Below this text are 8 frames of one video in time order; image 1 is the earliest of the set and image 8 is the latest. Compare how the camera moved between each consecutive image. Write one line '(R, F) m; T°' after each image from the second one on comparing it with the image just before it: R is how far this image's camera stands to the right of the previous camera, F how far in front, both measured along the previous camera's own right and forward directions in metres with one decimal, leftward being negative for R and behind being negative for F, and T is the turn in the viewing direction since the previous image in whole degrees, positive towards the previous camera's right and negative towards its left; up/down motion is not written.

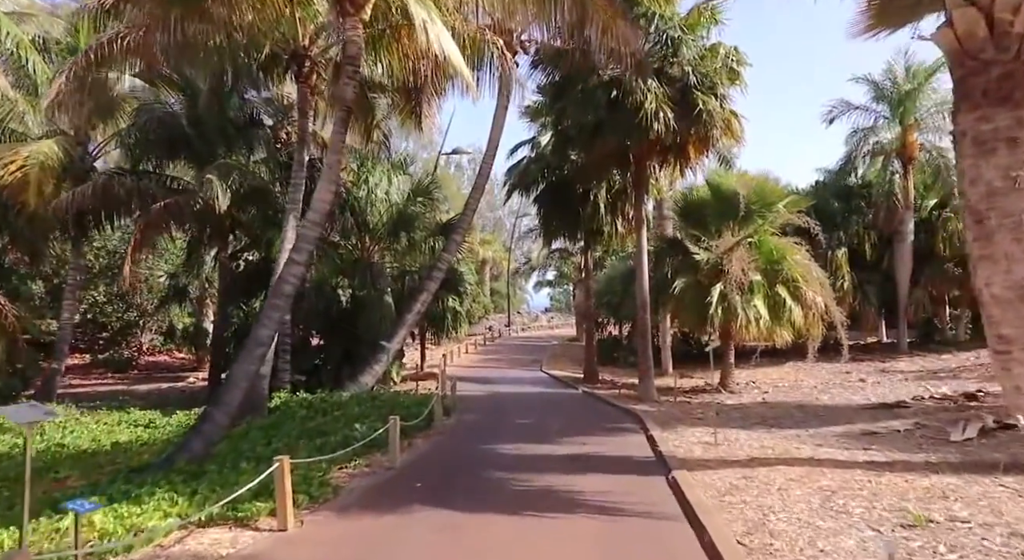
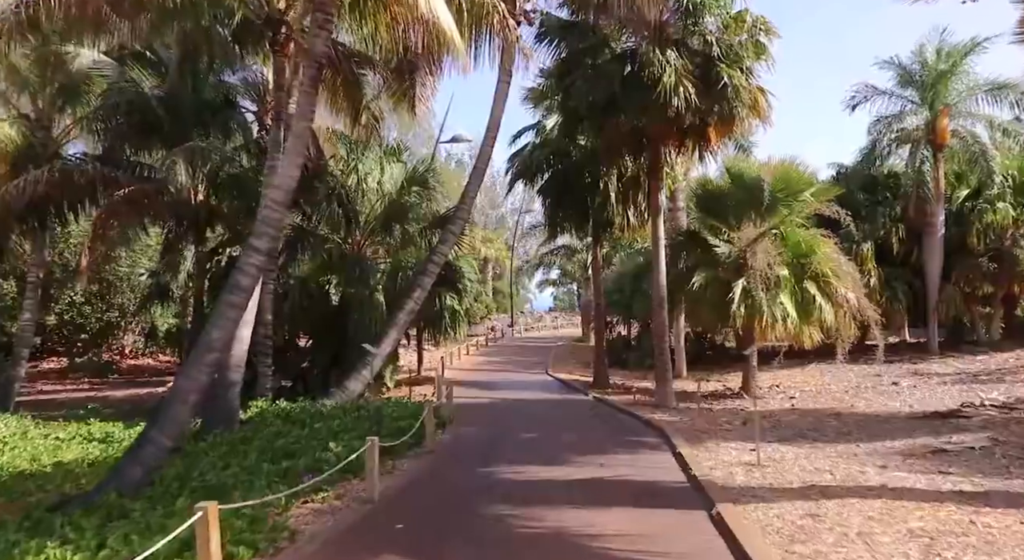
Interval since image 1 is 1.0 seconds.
(0.0, +1.3) m; 0°
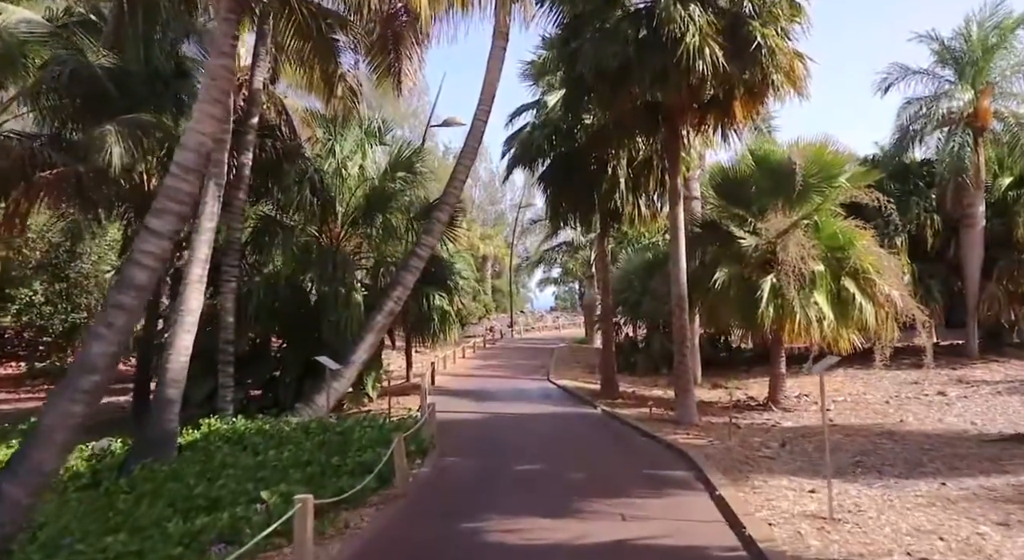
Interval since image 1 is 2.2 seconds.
(+0.1, +1.7) m; 0°
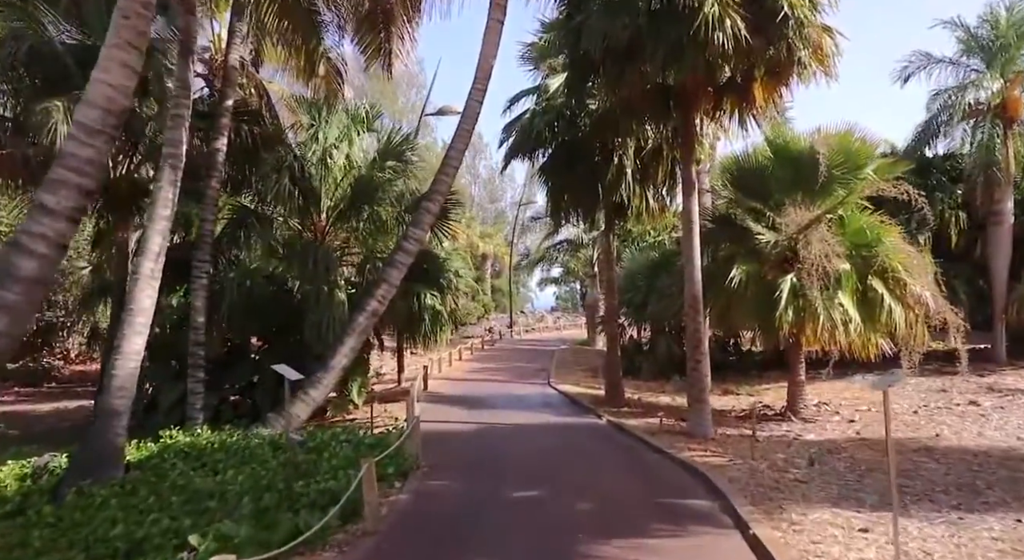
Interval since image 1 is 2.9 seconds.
(+0.1, +1.0) m; 0°
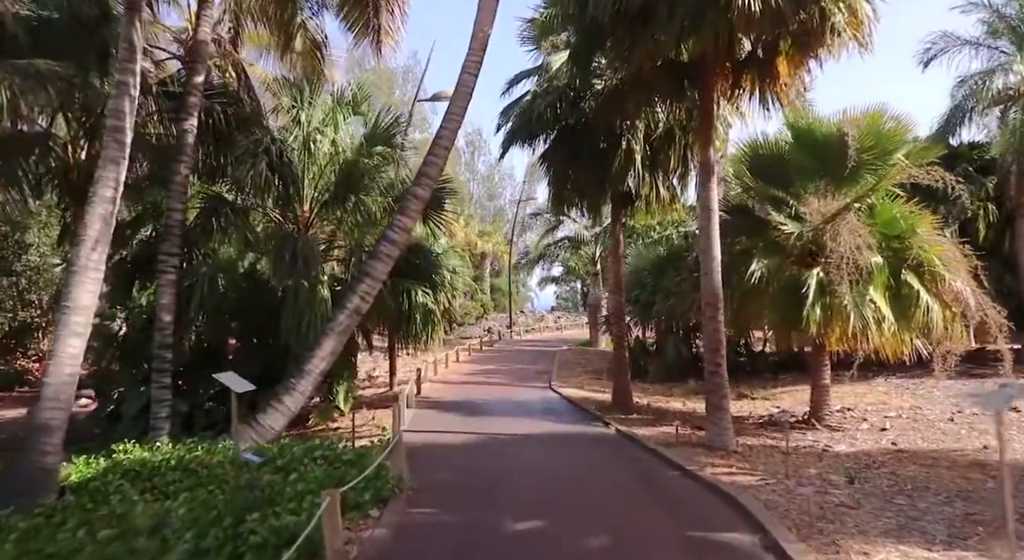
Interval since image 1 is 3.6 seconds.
(0.0, +1.0) m; 0°
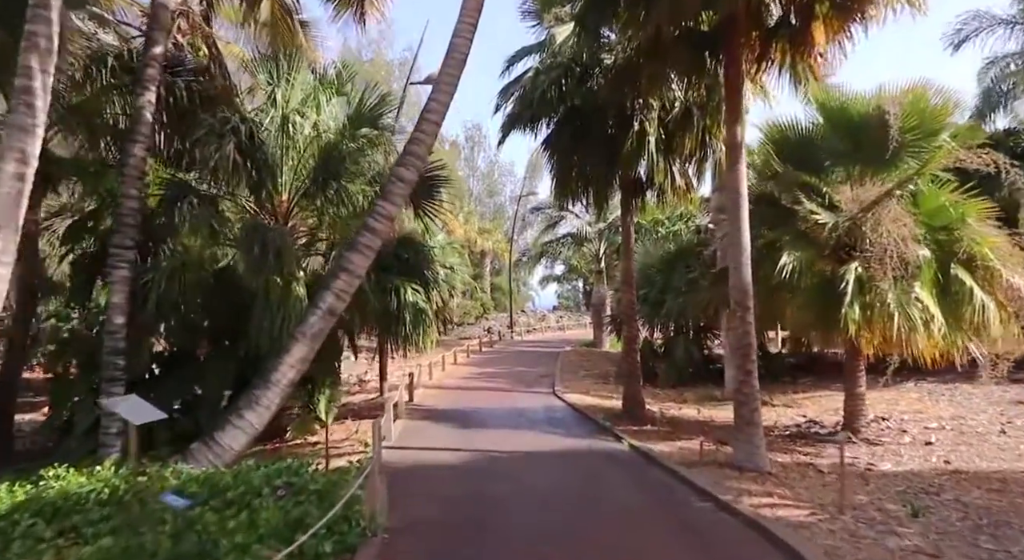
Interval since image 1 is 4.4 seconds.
(0.0, +1.1) m; 0°
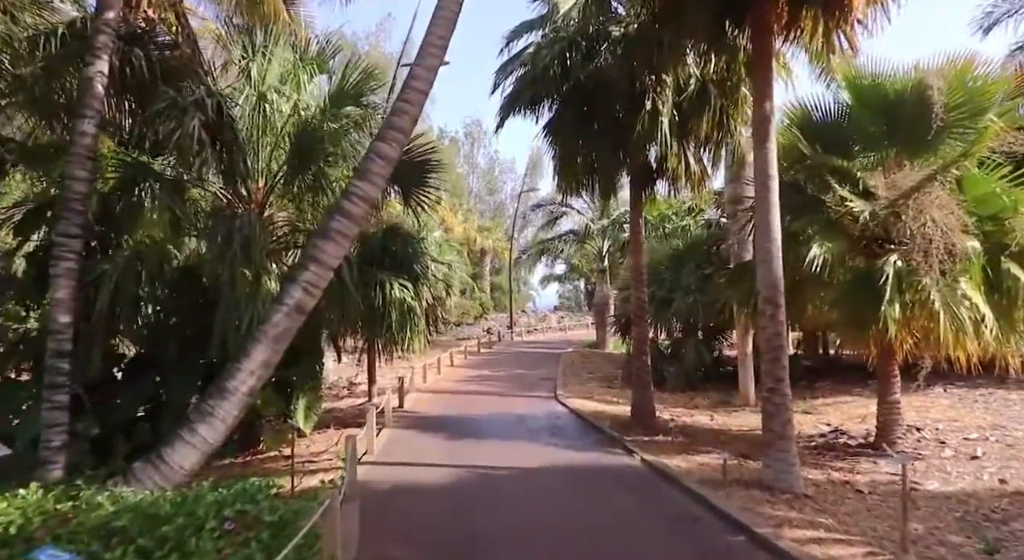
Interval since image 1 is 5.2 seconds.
(0.0, +1.0) m; 0°
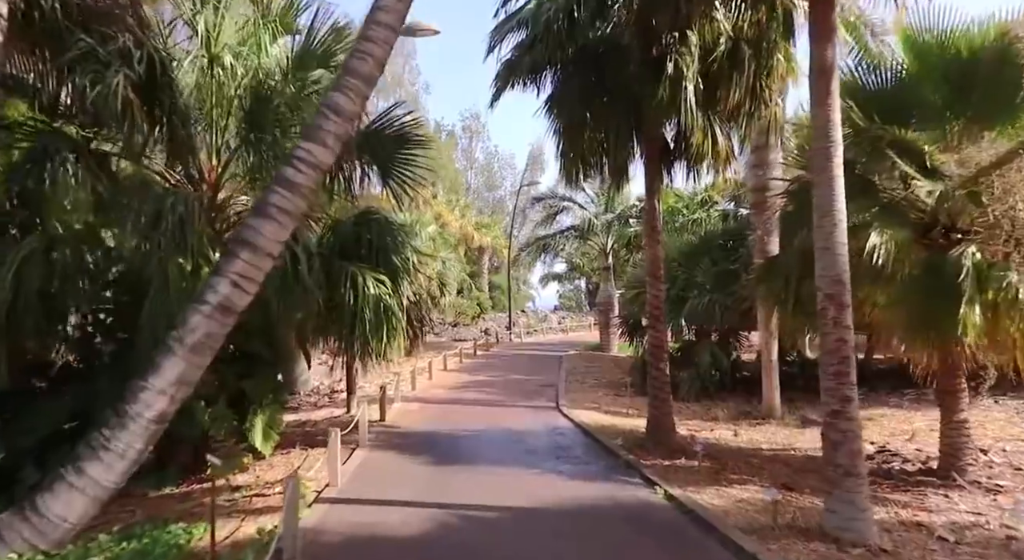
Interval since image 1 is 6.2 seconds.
(0.0, +1.5) m; 0°
